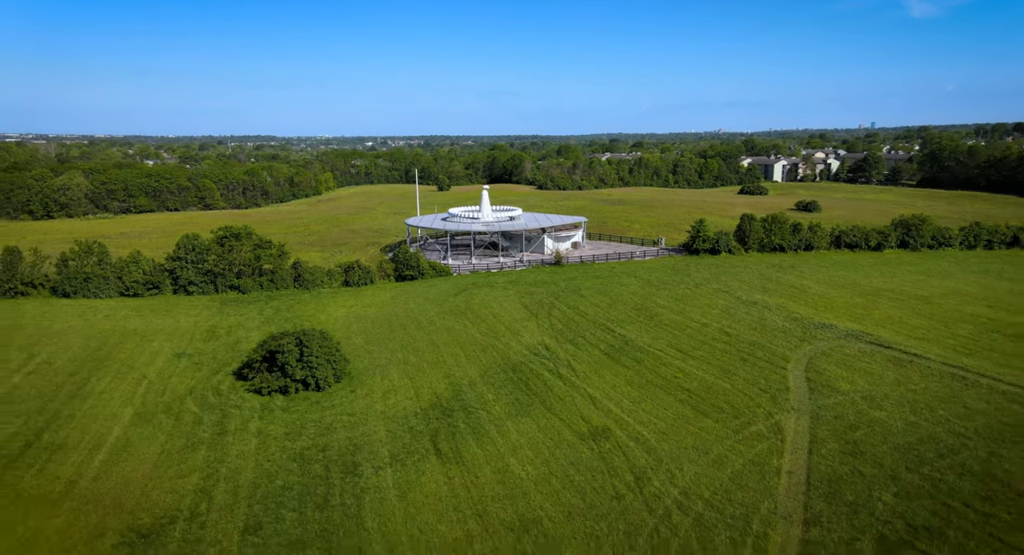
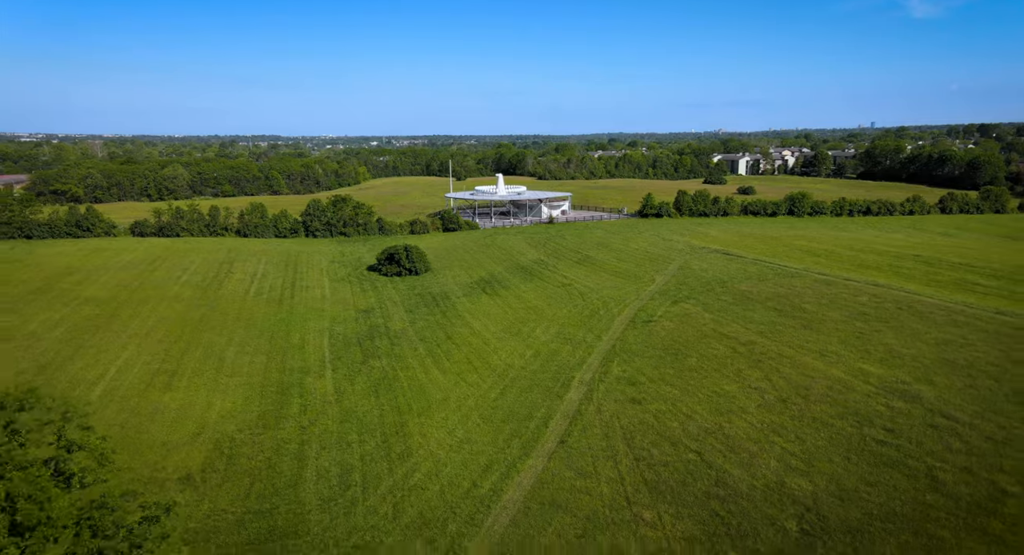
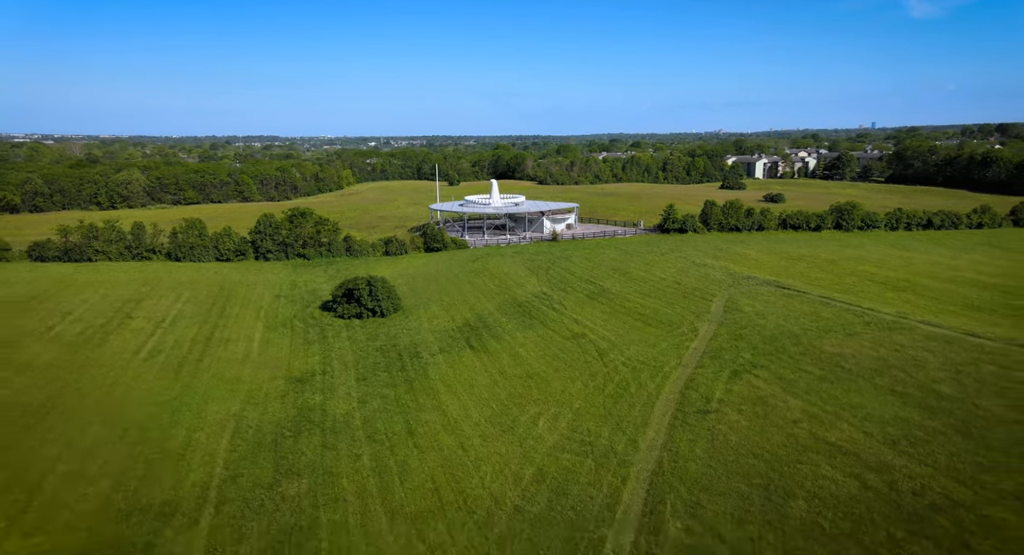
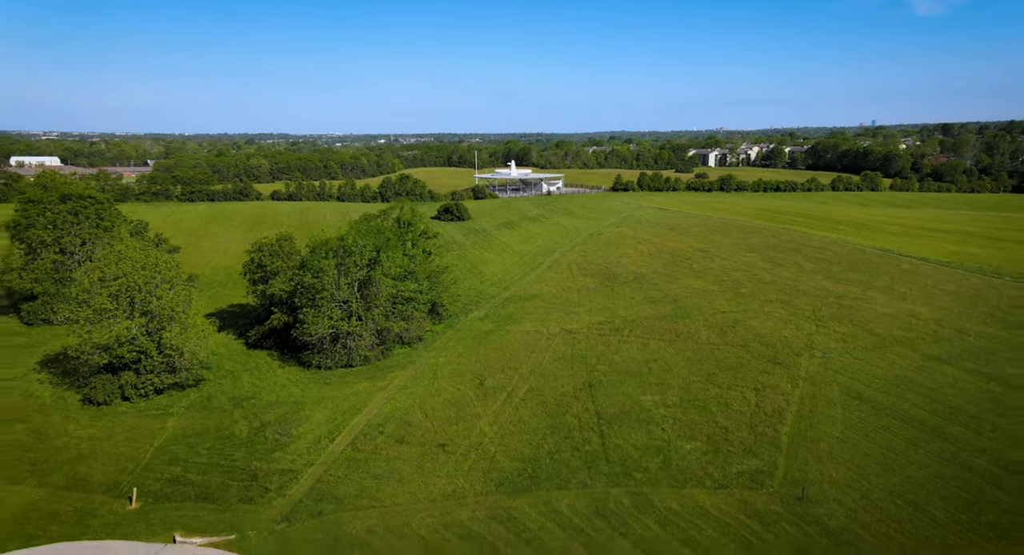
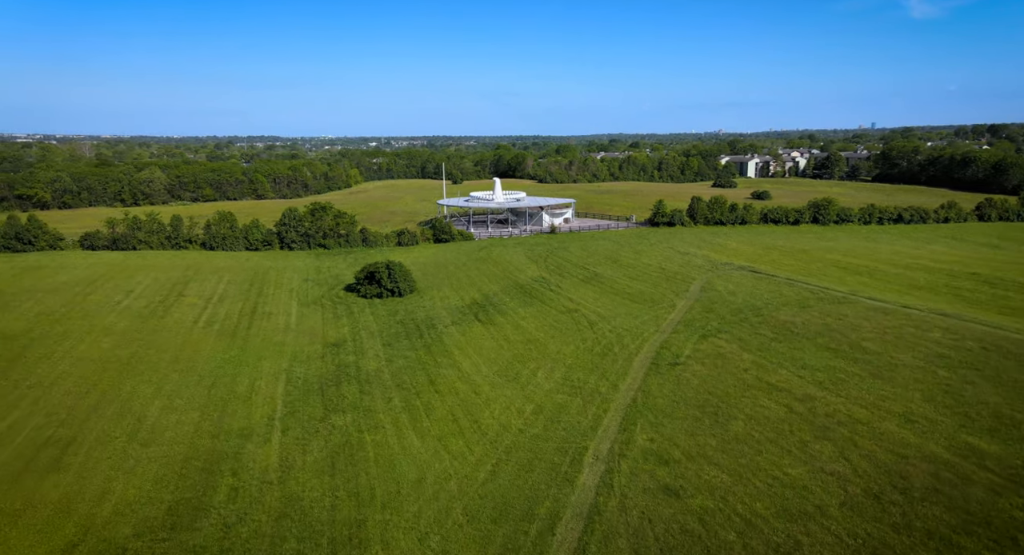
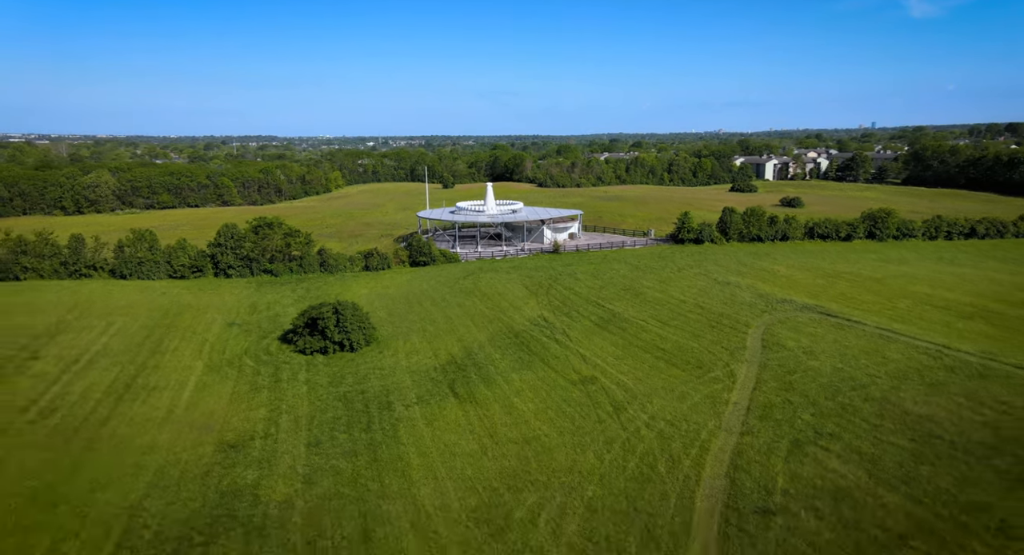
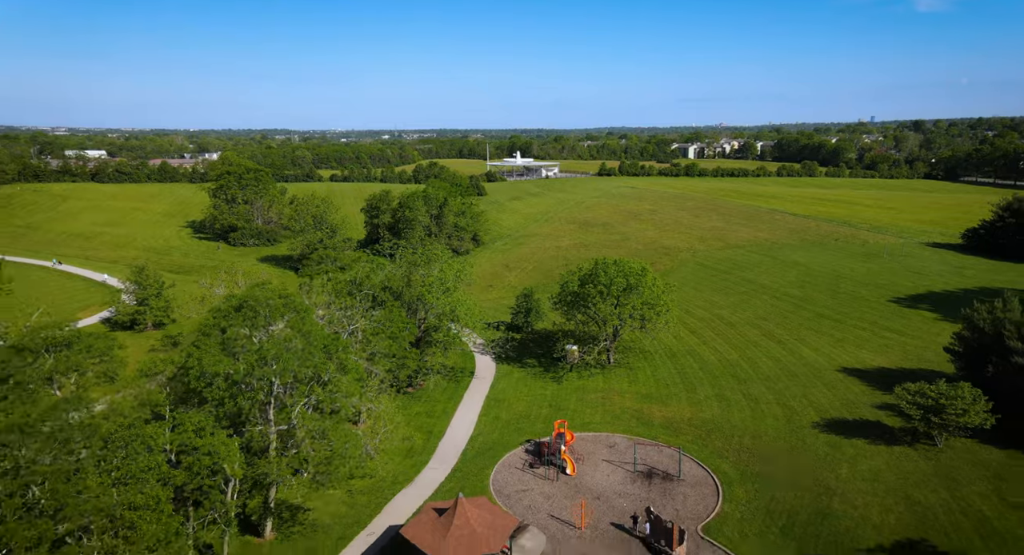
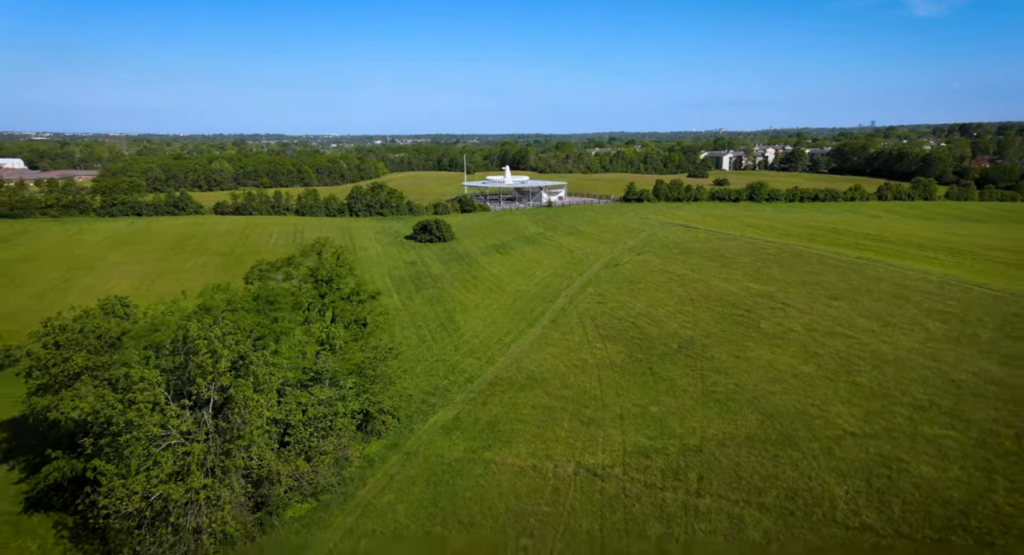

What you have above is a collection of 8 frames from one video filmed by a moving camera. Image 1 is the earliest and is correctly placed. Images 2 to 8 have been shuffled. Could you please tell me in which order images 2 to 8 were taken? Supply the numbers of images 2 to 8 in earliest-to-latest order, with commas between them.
6, 3, 5, 2, 8, 4, 7
